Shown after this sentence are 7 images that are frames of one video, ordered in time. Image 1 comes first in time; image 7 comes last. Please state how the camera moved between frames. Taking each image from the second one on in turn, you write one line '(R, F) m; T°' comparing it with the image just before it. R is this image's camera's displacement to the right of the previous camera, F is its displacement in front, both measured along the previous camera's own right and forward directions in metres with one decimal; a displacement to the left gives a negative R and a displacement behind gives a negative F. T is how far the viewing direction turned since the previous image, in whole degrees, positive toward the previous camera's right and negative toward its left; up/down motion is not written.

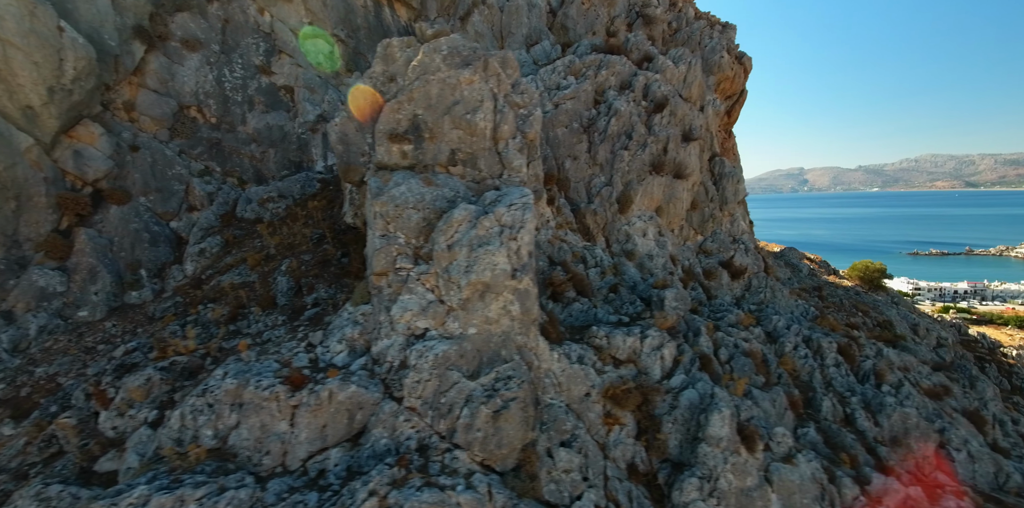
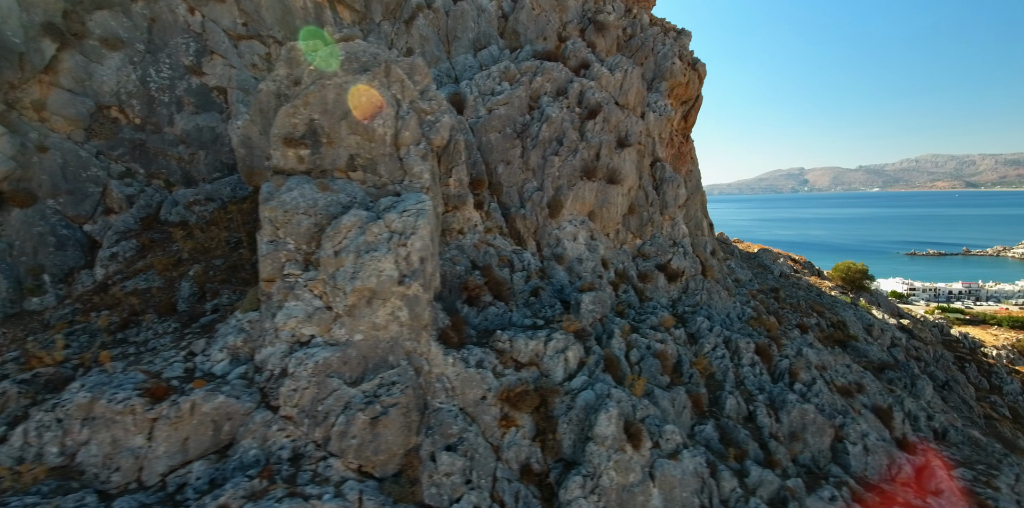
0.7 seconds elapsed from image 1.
(+1.8, -0.2) m; +3°
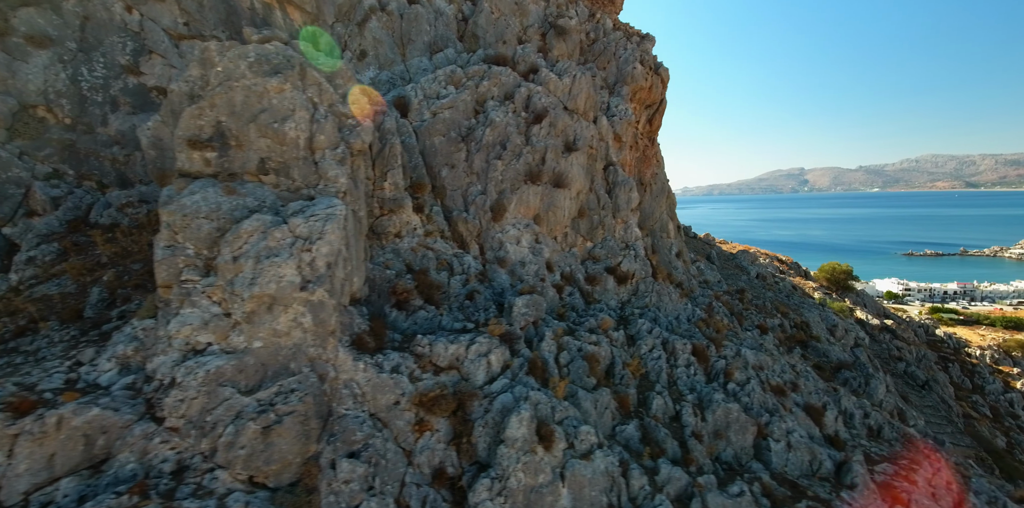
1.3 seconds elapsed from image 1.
(+1.5, -0.1) m; +3°
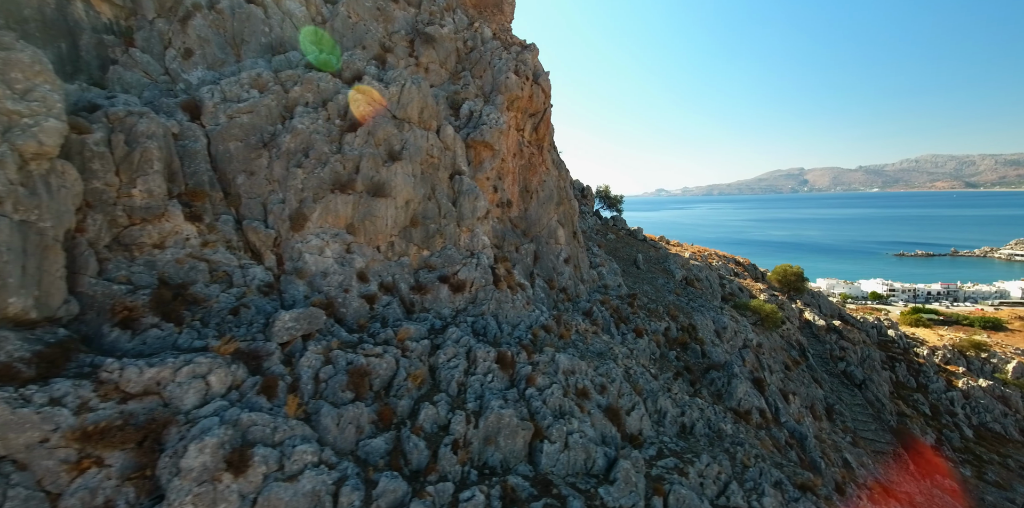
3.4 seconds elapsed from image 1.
(+5.4, -0.1) m; +8°
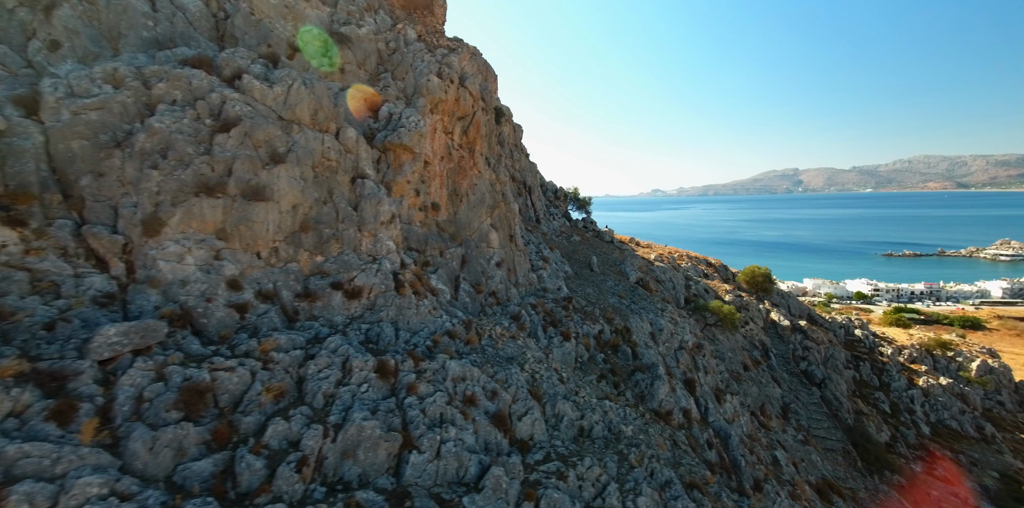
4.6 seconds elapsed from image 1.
(+3.3, +0.3) m; +5°
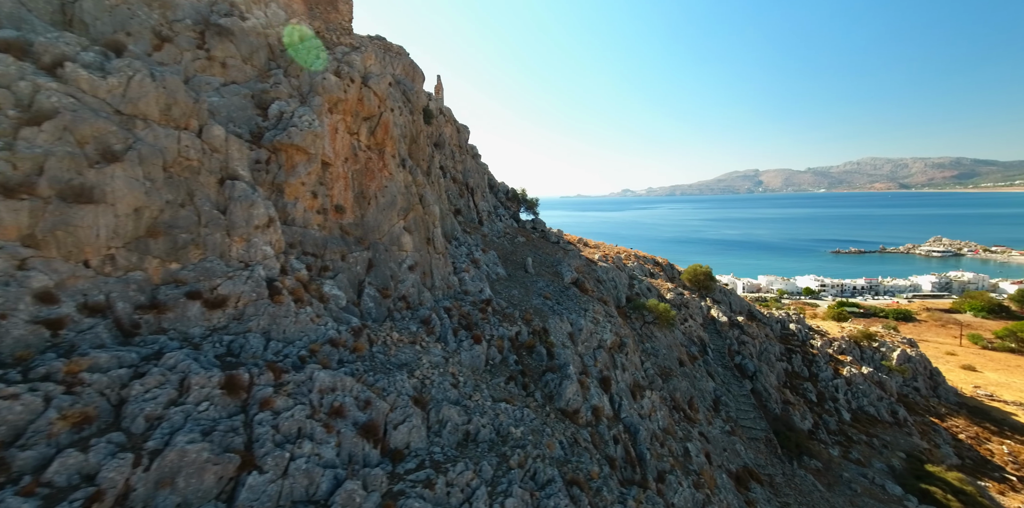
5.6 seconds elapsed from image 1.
(+3.5, +0.1) m; +7°
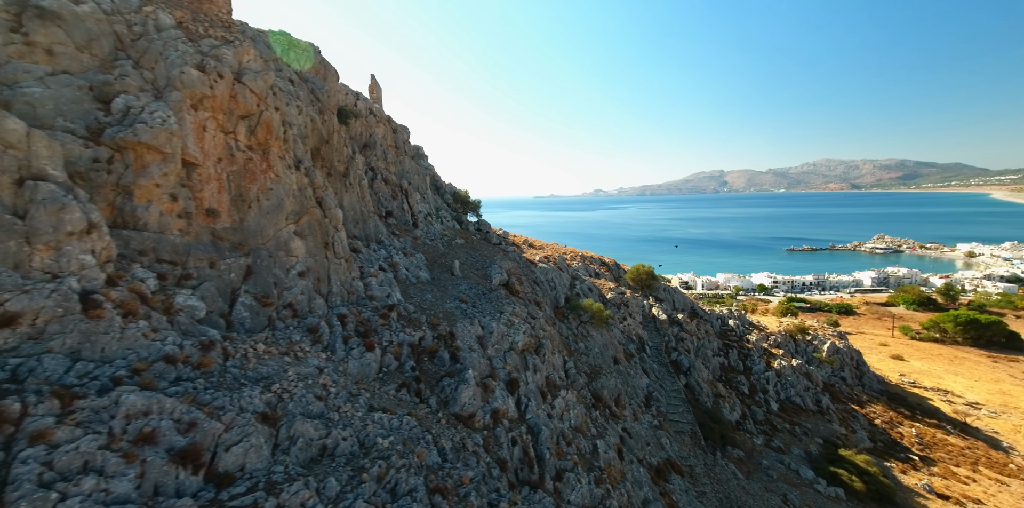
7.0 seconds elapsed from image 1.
(+4.9, +0.4) m; +7°
